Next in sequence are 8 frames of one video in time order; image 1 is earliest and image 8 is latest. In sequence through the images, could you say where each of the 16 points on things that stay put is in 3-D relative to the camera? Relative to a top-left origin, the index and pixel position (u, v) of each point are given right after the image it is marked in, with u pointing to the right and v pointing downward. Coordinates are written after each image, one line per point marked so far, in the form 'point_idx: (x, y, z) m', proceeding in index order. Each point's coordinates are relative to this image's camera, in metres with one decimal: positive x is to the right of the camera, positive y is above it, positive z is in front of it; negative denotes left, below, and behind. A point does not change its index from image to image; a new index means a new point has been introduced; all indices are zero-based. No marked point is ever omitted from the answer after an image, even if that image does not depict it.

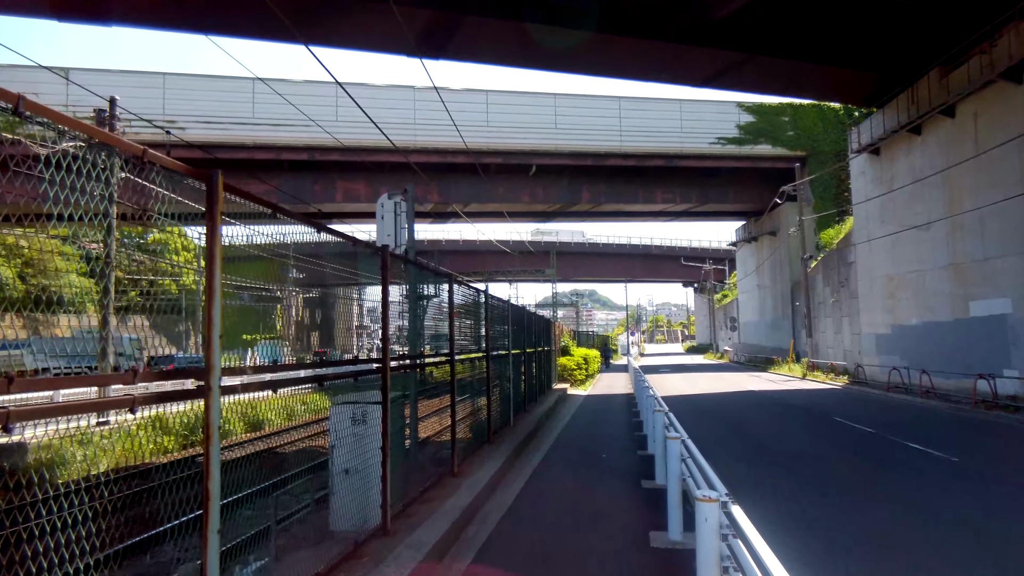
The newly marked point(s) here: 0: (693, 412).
0: (+4.4, -3.0, +15.8) m
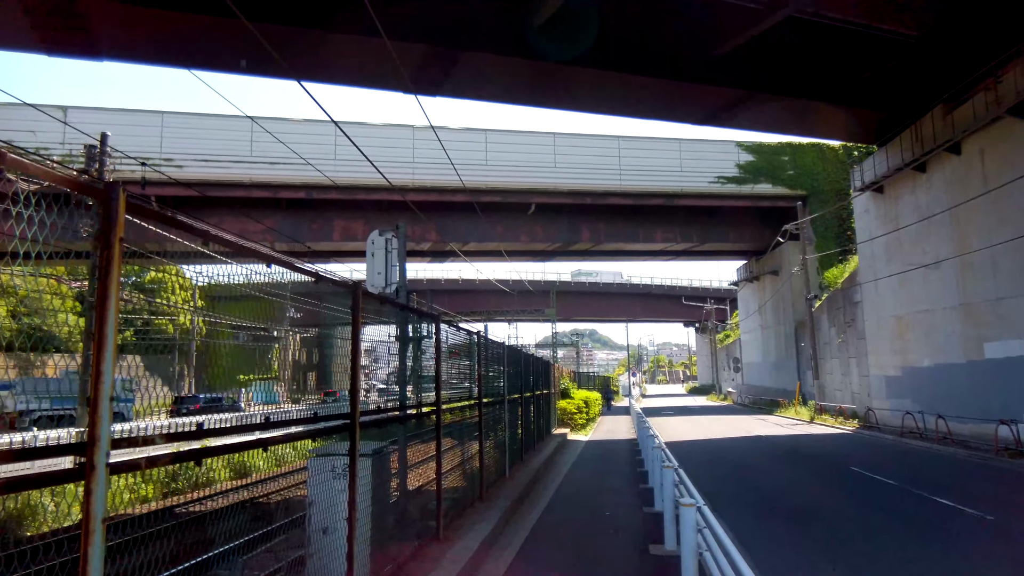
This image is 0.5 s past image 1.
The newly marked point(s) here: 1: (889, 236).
0: (+4.3, -3.9, +15.1) m
1: (+10.3, +1.4, +17.9) m
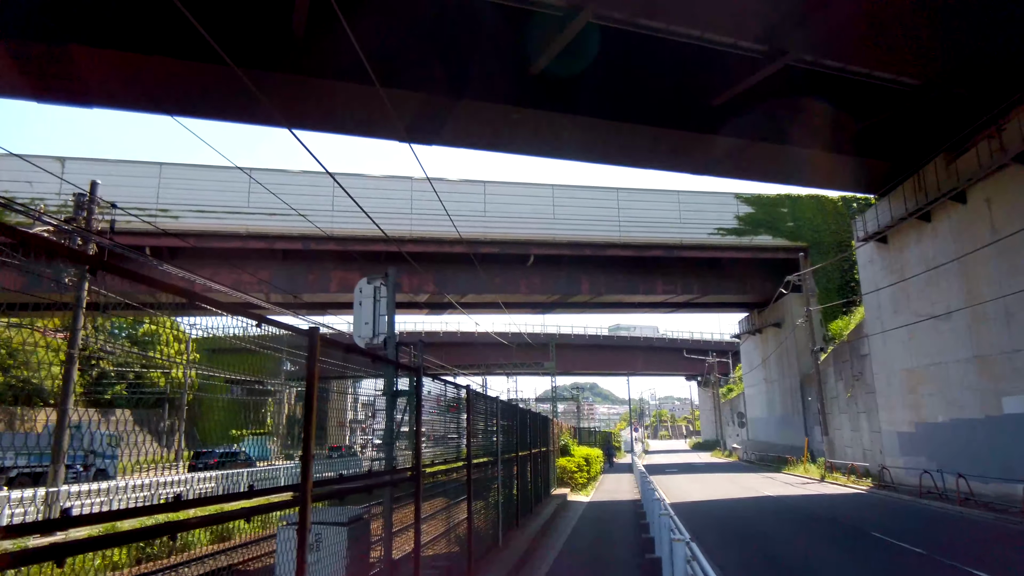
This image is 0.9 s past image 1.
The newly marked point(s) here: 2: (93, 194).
0: (+4.3, -5.1, +14.3) m
1: (+10.2, 0.0, +17.5) m
2: (-8.3, +1.9, +13.0) m
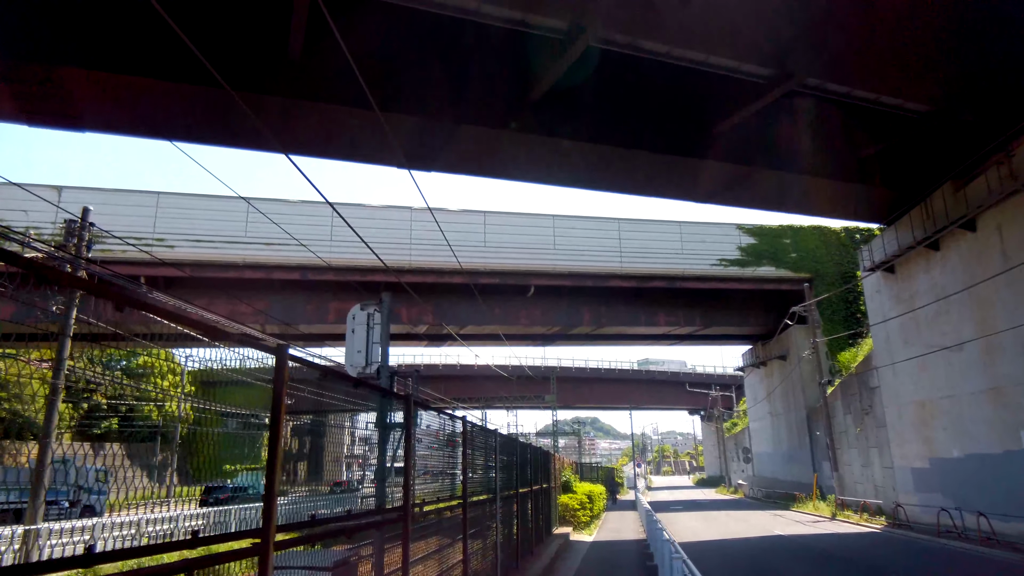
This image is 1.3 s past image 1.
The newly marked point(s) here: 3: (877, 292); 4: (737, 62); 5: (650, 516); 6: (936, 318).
0: (+4.2, -5.7, +13.7) m
1: (+10.2, -0.8, +17.1) m
2: (-8.3, +1.3, +12.7) m
3: (+10.3, -0.1, +18.3) m
4: (+3.7, +3.6, +10.5) m
5: (+3.1, -5.2, +14.9) m
6: (+10.1, -0.7, +15.6) m
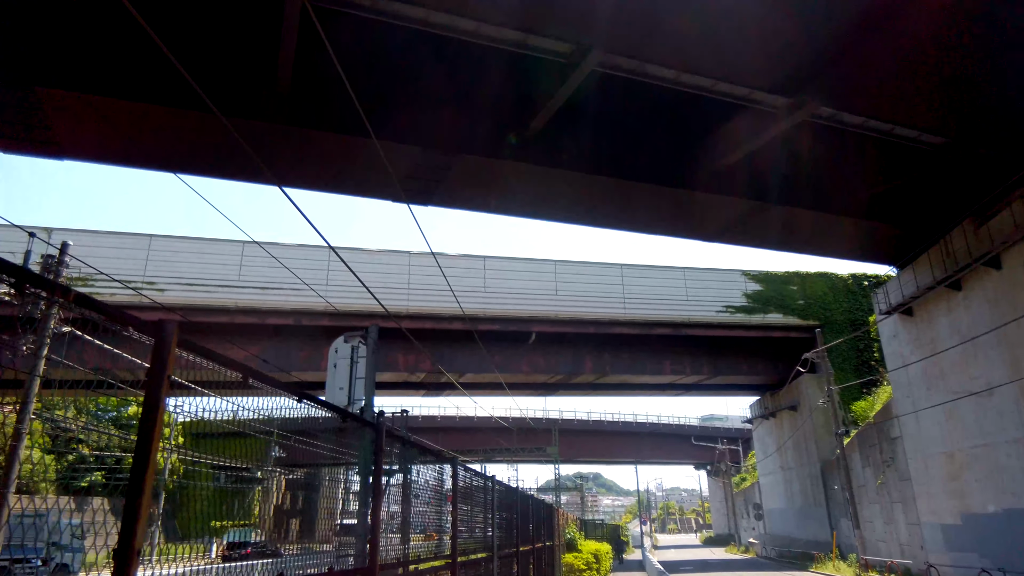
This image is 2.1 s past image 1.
0: (+4.2, -6.5, +12.5) m
1: (+10.2, -1.9, +16.3) m
2: (-8.3, +0.6, +12.1) m
3: (+10.3, -1.3, +17.6) m
4: (+3.7, +3.1, +10.1) m
5: (+3.1, -6.1, +13.7) m
6: (+10.1, -1.7, +14.8) m
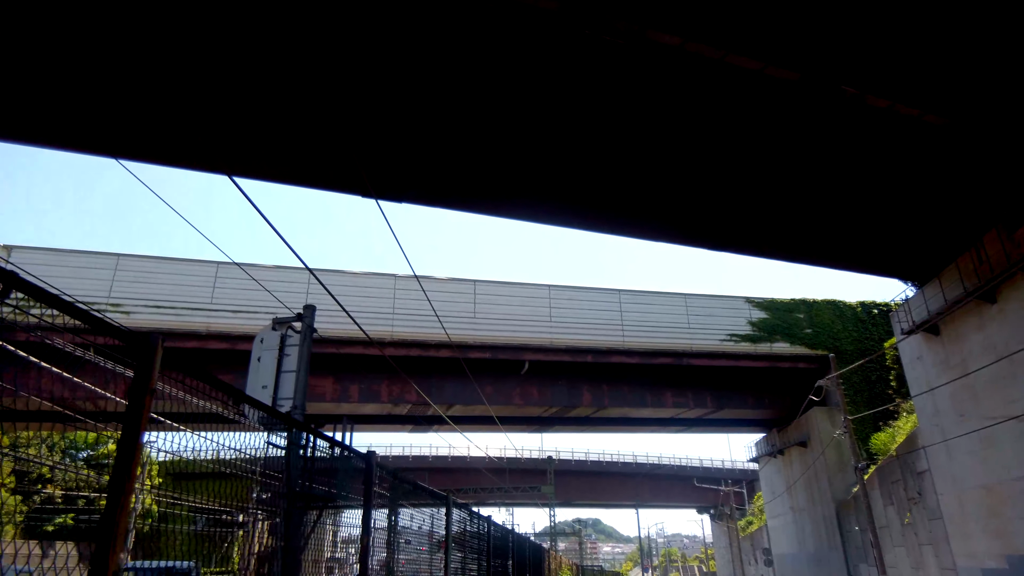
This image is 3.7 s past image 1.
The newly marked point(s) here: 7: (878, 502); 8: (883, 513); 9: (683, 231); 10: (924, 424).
0: (+4.0, -6.6, +10.8) m
1: (+10.0, -2.3, +14.9) m
2: (-8.6, +0.5, +10.8) m
3: (+10.0, -1.8, +16.1) m
4: (+3.4, +3.1, +9.0) m
5: (+2.9, -6.3, +12.0) m
6: (+9.9, -2.0, +13.4) m
7: (+10.7, -6.3, +19.1) m
8: (+10.7, -6.5, +18.8) m
9: (+3.5, +1.1, +13.2) m
10: (+10.0, -3.4, +16.0) m
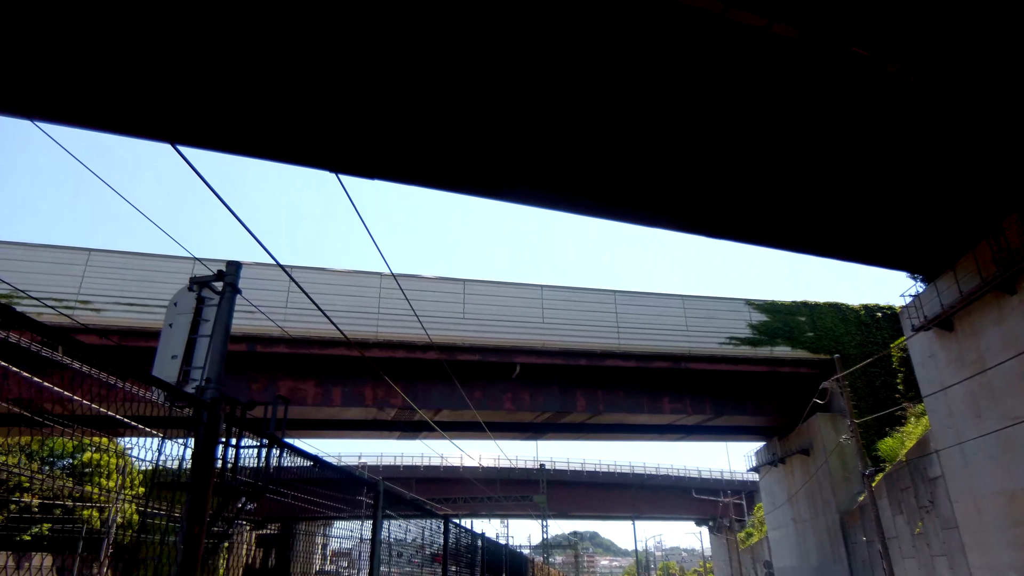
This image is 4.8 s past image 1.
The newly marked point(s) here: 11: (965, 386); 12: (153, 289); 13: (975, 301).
0: (+3.7, -6.4, +9.8) m
1: (+9.7, -2.2, +14.0) m
2: (-8.8, +0.8, +9.9) m
3: (+9.7, -1.7, +15.3) m
4: (+3.2, +3.3, +8.2) m
5: (+2.6, -6.1, +11.0) m
6: (+9.6, -1.8, +12.5) m
7: (+10.4, -6.2, +18.1) m
8: (+10.3, -6.4, +17.8) m
9: (+3.2, +1.3, +12.3) m
10: (+9.7, -3.3, +15.1) m
11: (+9.6, -2.2, +14.0) m
12: (-10.8, 0.0, +19.6) m
13: (+9.4, -0.3, +13.5) m
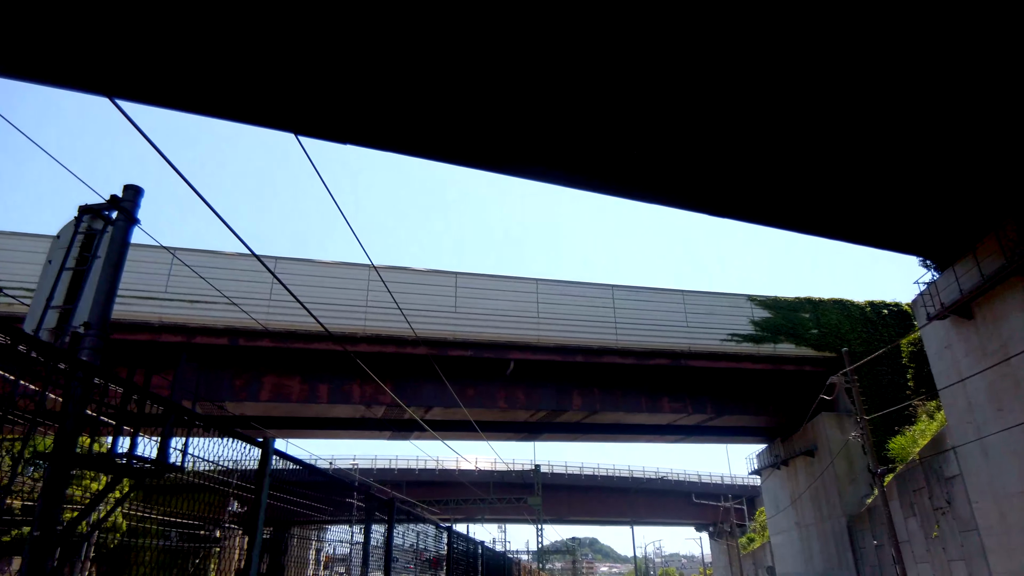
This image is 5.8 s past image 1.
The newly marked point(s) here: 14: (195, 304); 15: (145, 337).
0: (+3.4, -6.1, +8.9) m
1: (+9.5, -1.9, +13.1) m
2: (-9.0, +1.1, +9.0) m
3: (+9.5, -1.4, +14.4) m
4: (+3.0, +3.7, +7.4) m
5: (+2.3, -5.8, +10.1) m
6: (+9.4, -1.6, +11.6) m
7: (+10.1, -6.0, +17.2) m
8: (+10.1, -6.2, +17.0) m
9: (+3.0, +1.6, +11.5) m
10: (+9.5, -3.0, +14.2) m
11: (+9.4, -1.9, +13.1) m
12: (-11.0, +0.2, +18.8) m
13: (+9.2, -0.1, +12.6) m
14: (-9.2, -0.4, +18.9) m
15: (-10.4, -1.4, +18.5) m
